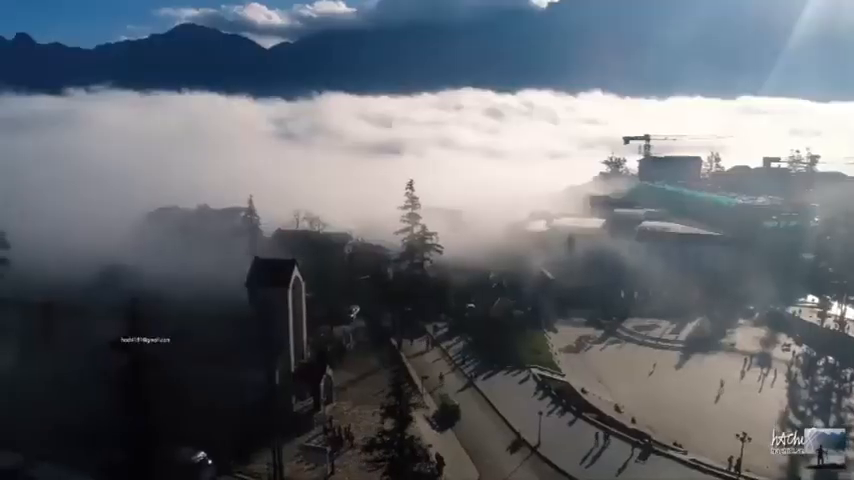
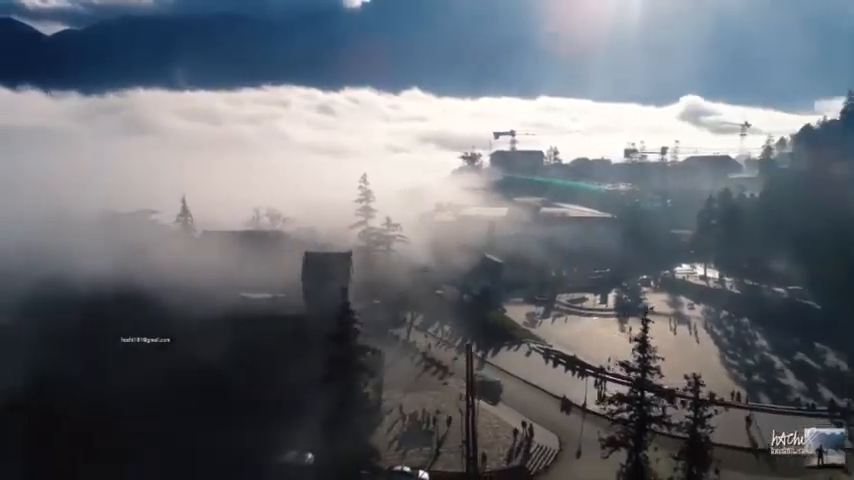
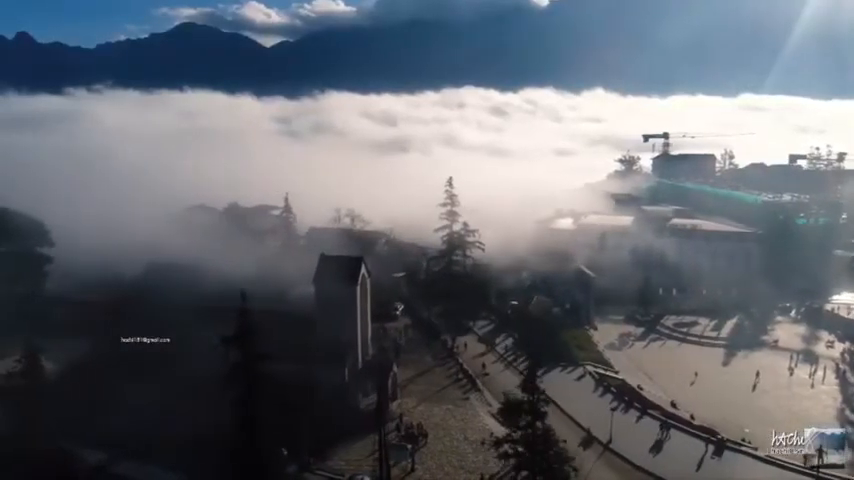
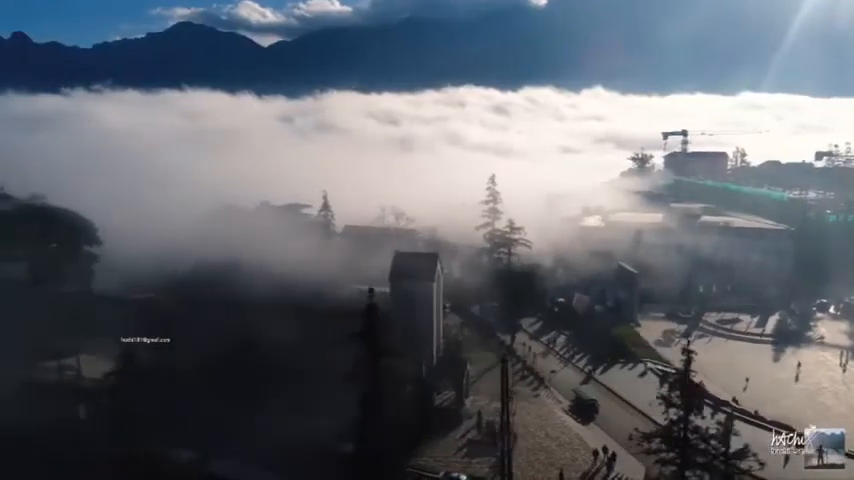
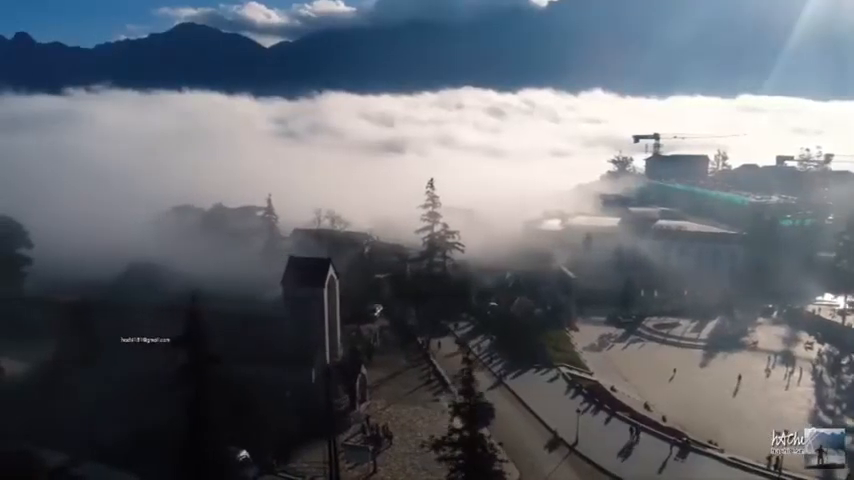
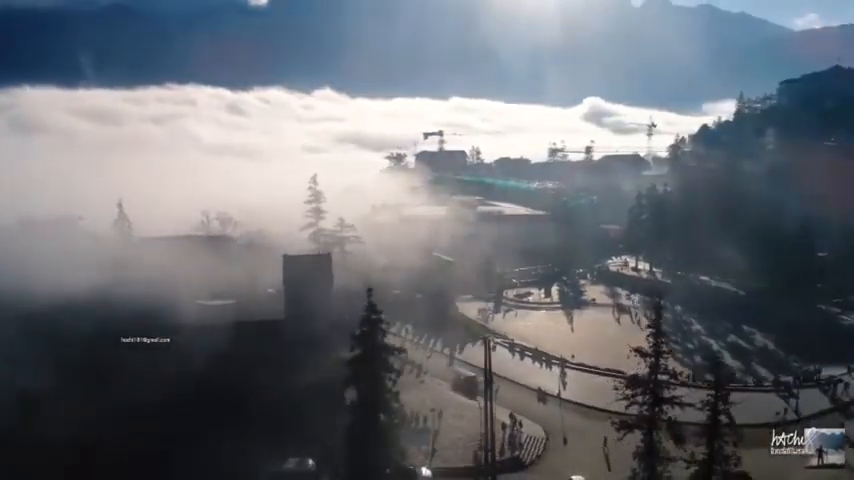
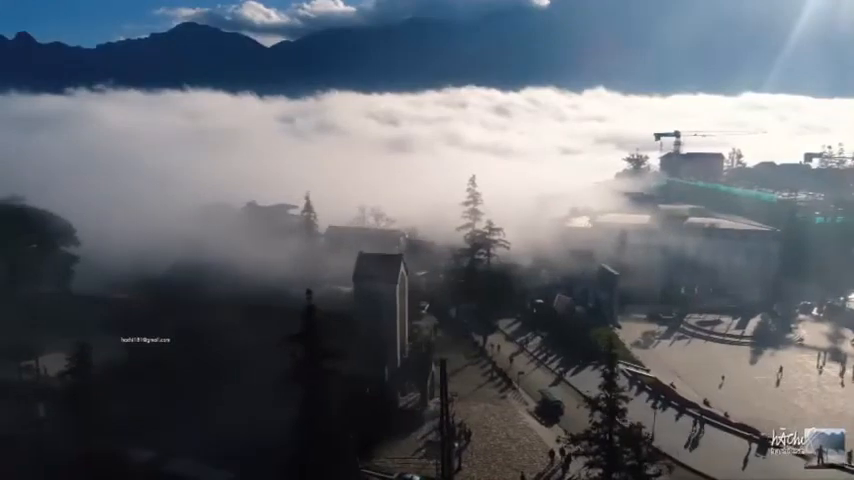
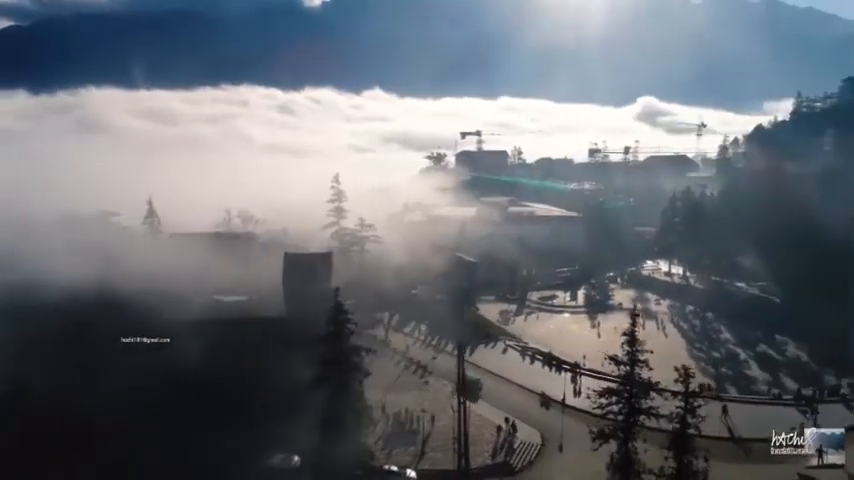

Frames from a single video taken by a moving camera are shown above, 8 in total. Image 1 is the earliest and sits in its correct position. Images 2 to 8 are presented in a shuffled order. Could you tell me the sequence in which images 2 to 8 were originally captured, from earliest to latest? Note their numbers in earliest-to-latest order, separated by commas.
5, 3, 7, 4, 2, 8, 6
